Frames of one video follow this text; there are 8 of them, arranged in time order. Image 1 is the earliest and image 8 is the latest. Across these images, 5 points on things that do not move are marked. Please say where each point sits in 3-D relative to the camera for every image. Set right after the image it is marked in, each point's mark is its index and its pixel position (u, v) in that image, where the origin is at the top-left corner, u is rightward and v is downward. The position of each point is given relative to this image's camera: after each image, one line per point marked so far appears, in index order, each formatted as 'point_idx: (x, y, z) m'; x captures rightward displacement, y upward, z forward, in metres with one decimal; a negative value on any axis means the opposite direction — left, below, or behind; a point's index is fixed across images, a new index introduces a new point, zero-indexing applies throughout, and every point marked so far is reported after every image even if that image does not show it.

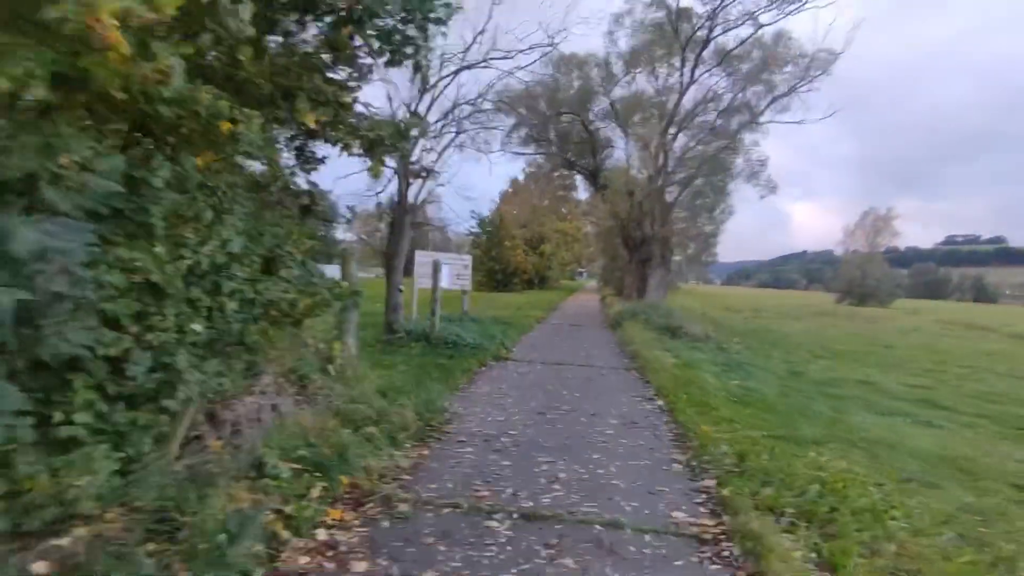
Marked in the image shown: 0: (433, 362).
0: (-1.5, -1.4, +10.7) m
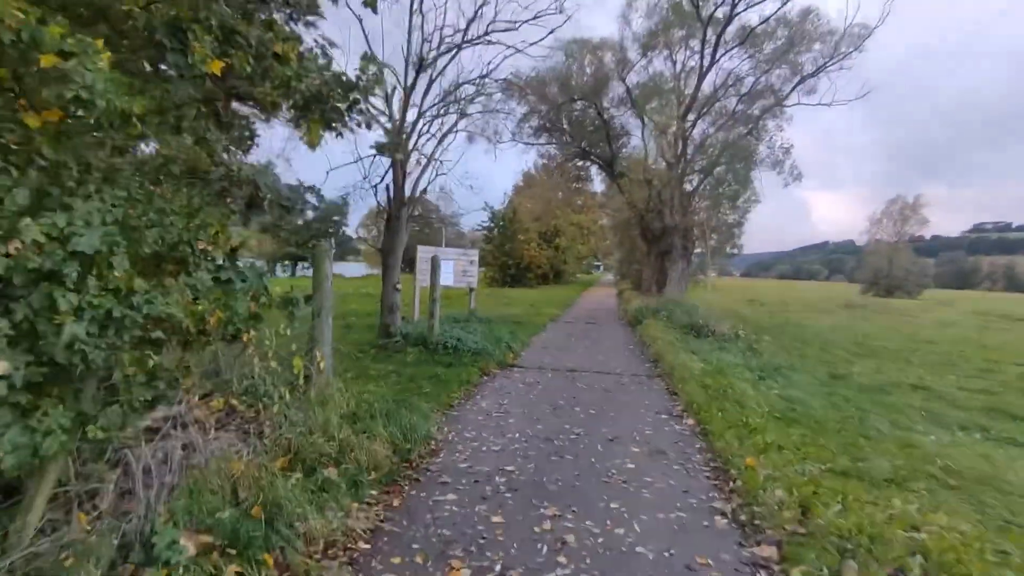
0: (-1.4, -1.4, +9.5) m
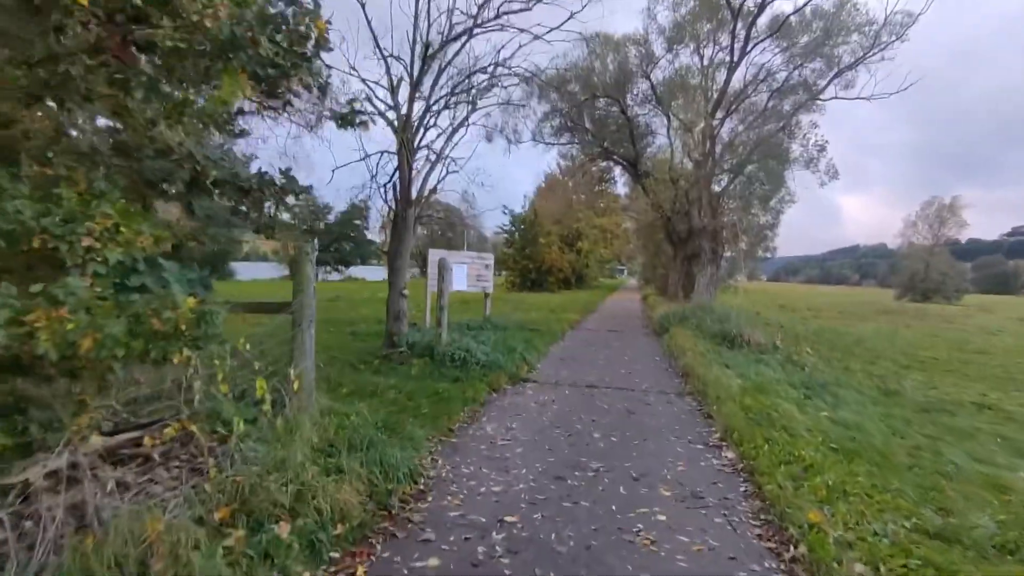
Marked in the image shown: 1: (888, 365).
0: (-1.2, -1.5, +8.5) m
1: (+10.6, -2.2, +15.9) m
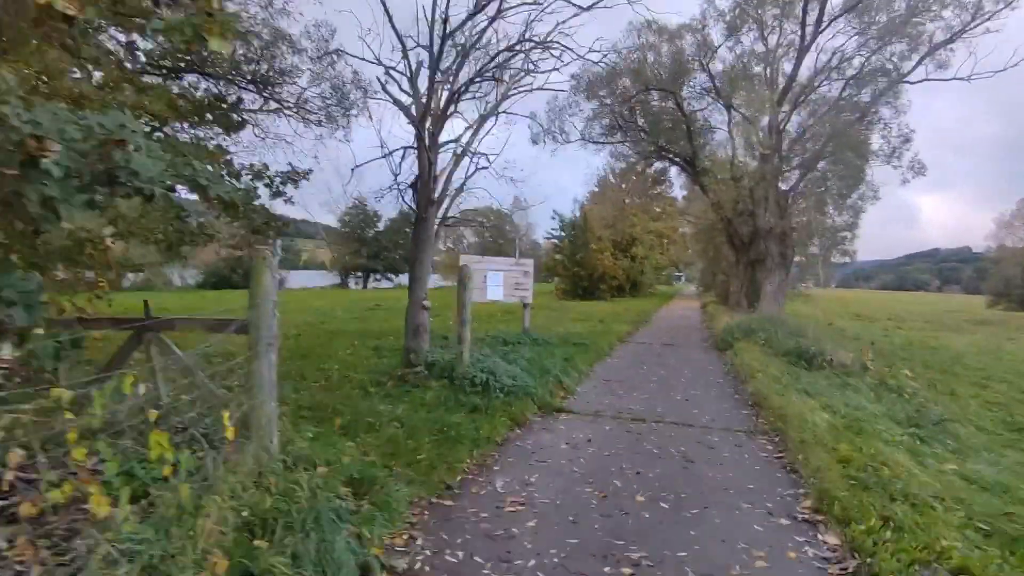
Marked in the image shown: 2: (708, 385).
0: (-0.9, -1.7, +7.0) m
1: (+11.5, -2.4, +13.3) m
2: (+3.6, -1.8, +10.4) m
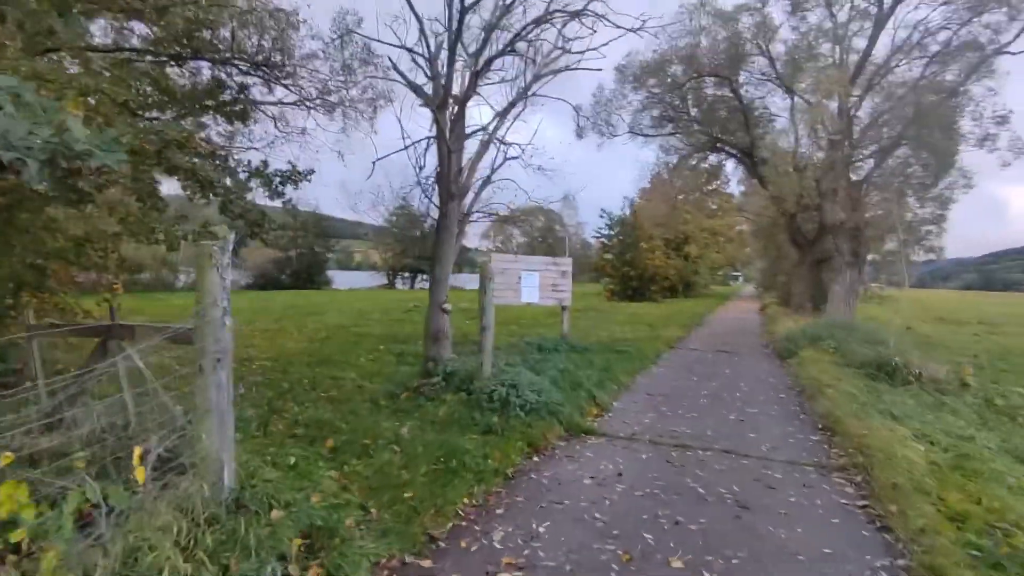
0: (-0.7, -1.7, +6.0) m
1: (+12.2, -2.4, +11.1) m
2: (+4.1, -1.8, +9.0) m
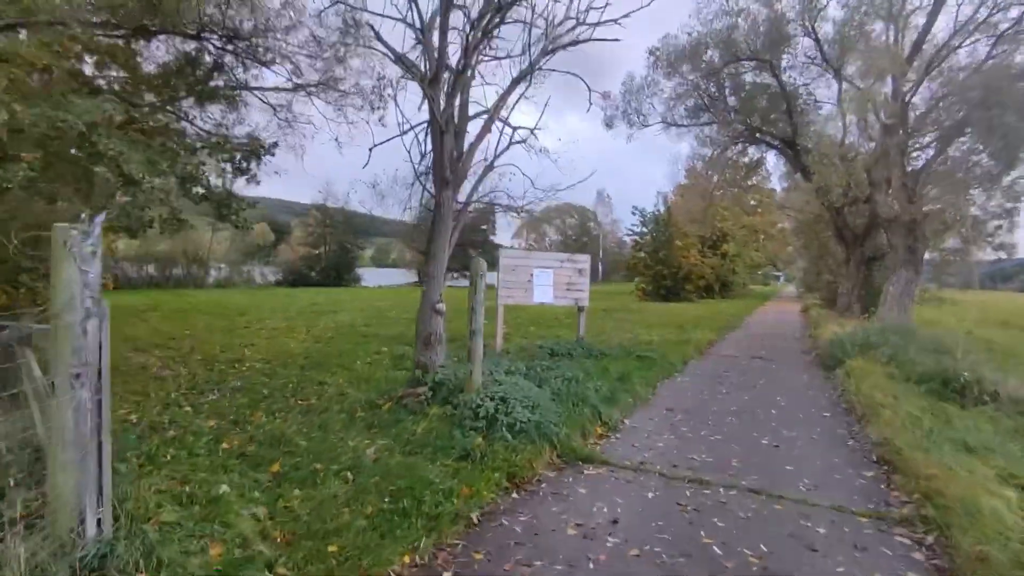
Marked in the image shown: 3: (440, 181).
0: (-1.0, -1.7, +4.9) m
1: (+12.3, -2.4, +9.2) m
2: (+4.0, -1.8, +7.6) m
3: (-1.1, +1.6, +8.7) m
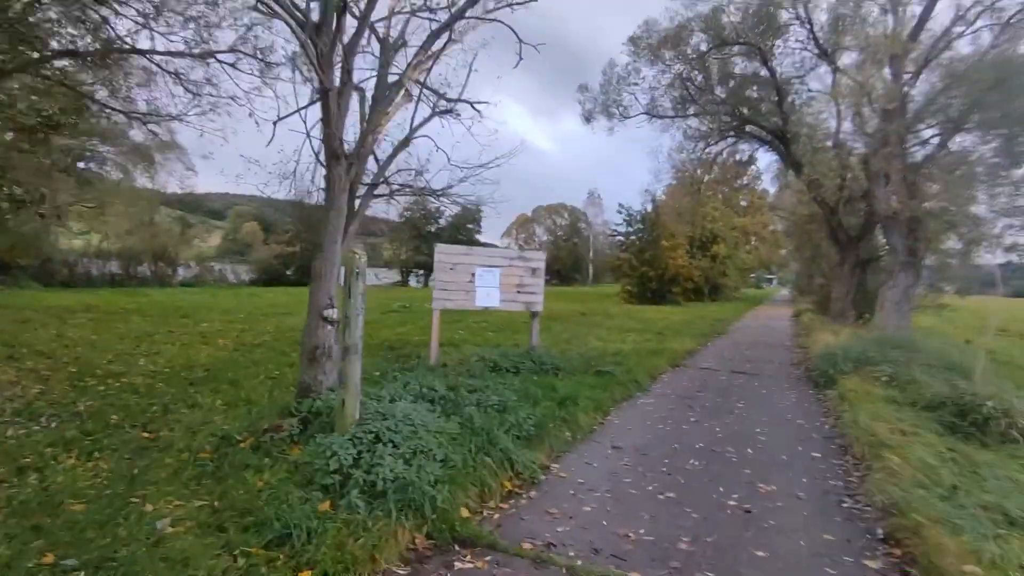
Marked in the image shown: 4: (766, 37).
0: (-2.0, -1.7, +3.1) m
1: (+11.2, -2.6, +7.5) m
2: (+2.9, -1.9, +5.9) m
3: (-2.2, +1.6, +6.9) m
4: (+8.7, +8.9, +19.8) m
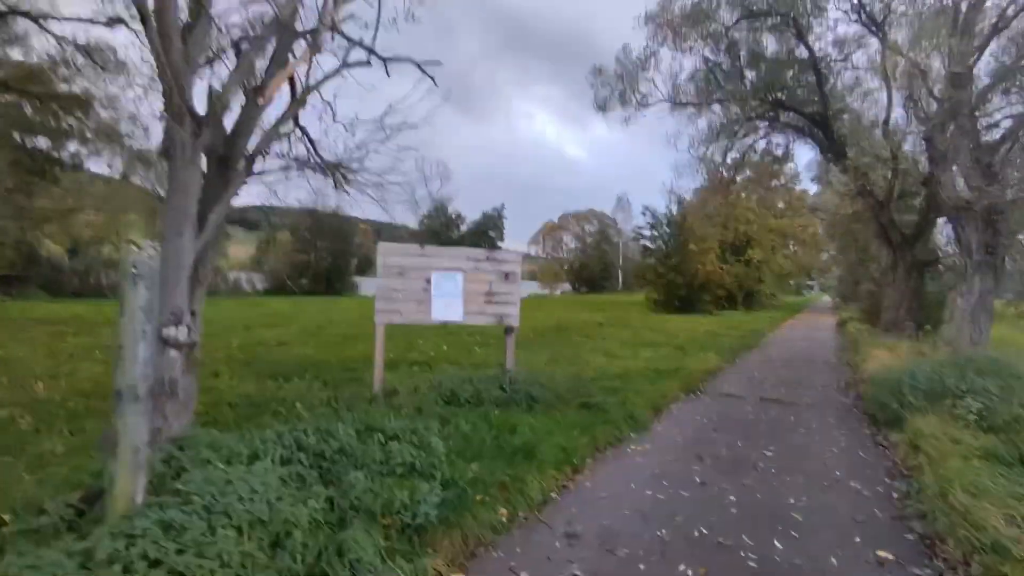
0: (-3.0, -1.7, +1.1) m
1: (+10.5, -2.6, +4.8) m
2: (+2.2, -1.9, +3.6) m
3: (-2.9, +1.5, +5.0) m
4: (+8.7, +8.7, +17.3) m
